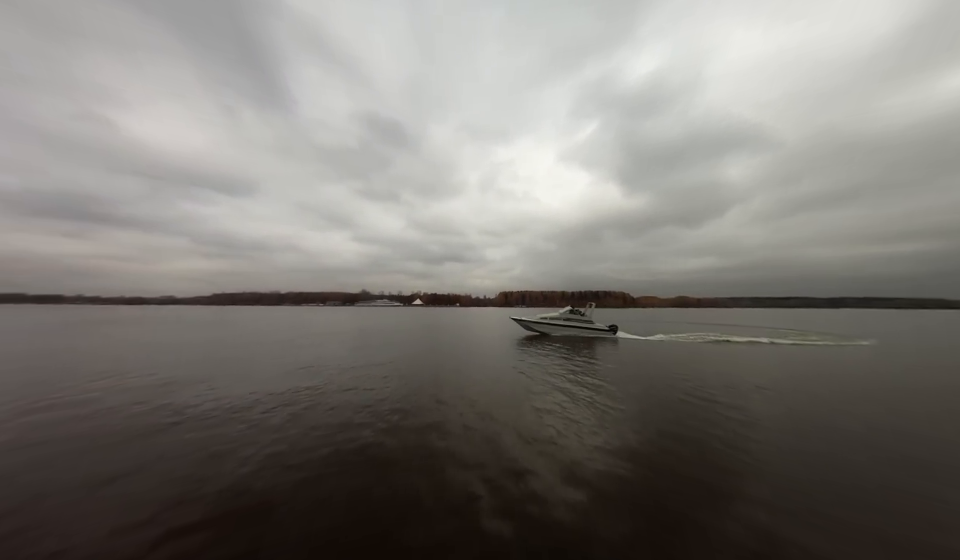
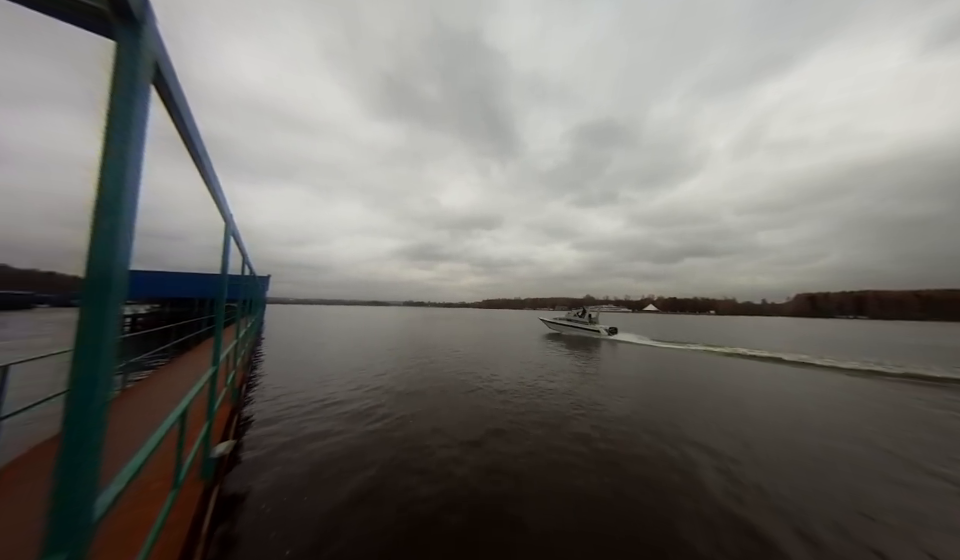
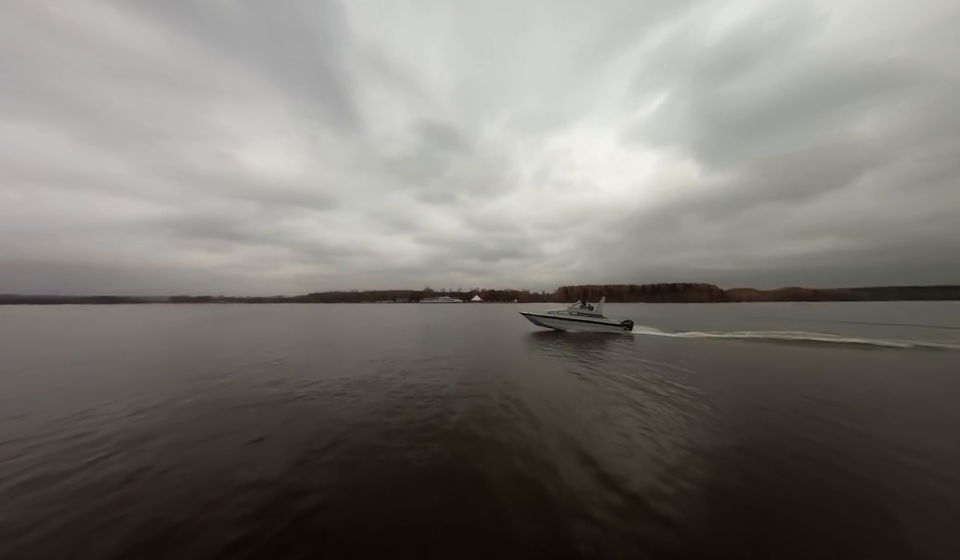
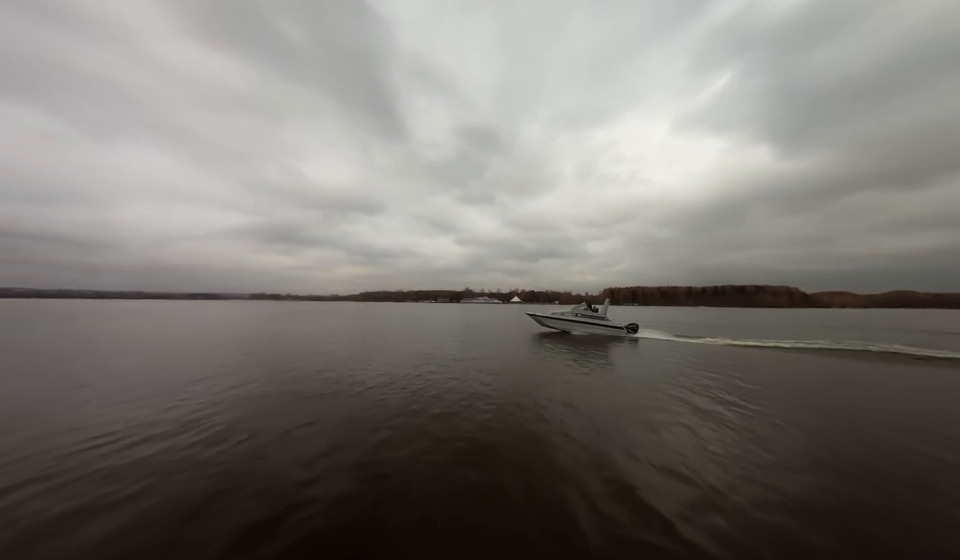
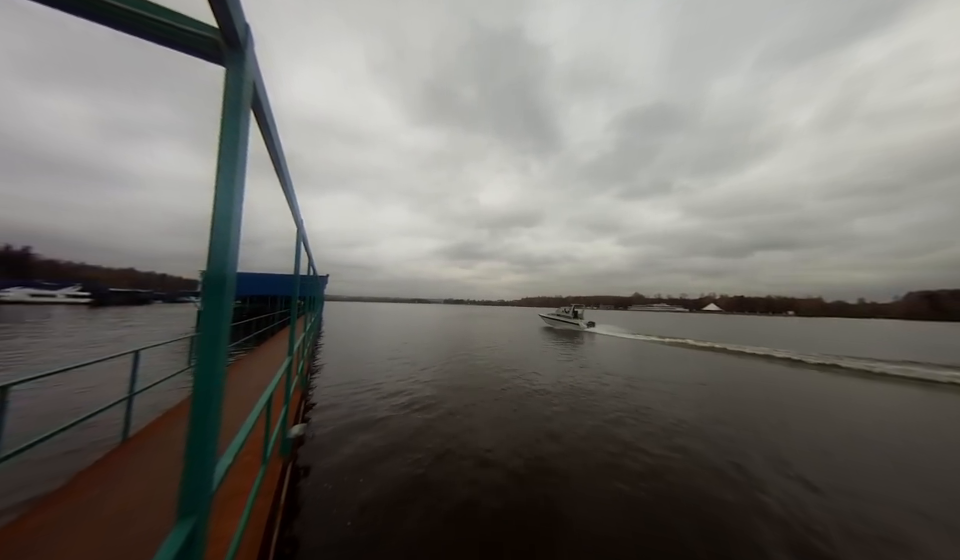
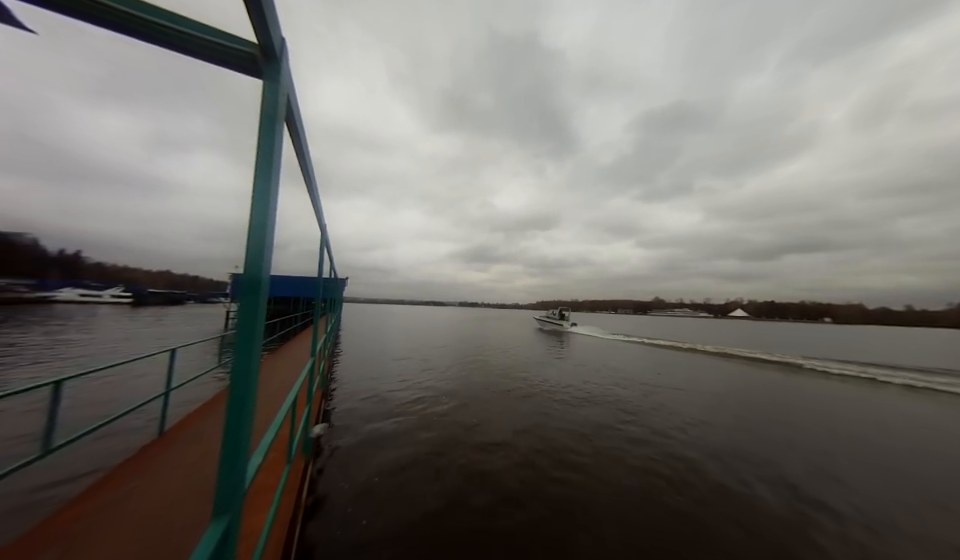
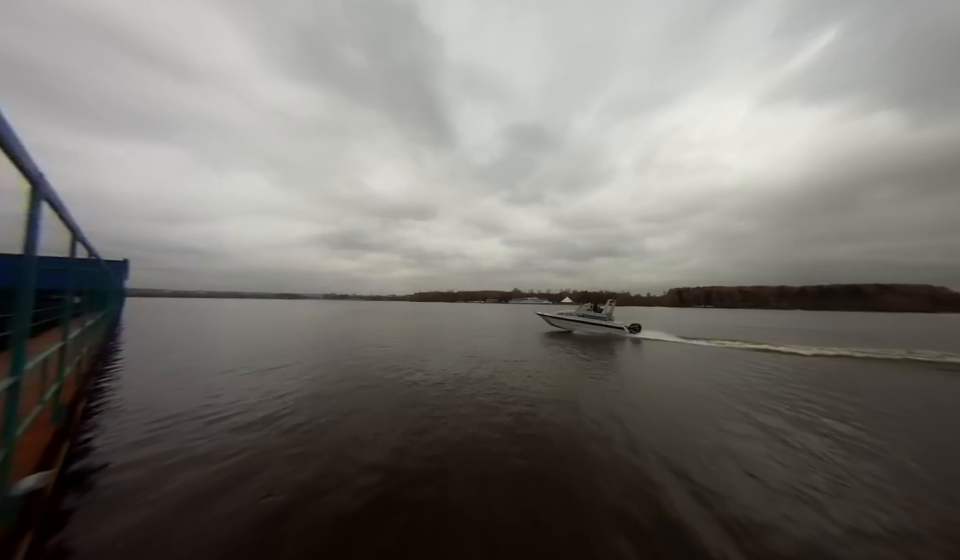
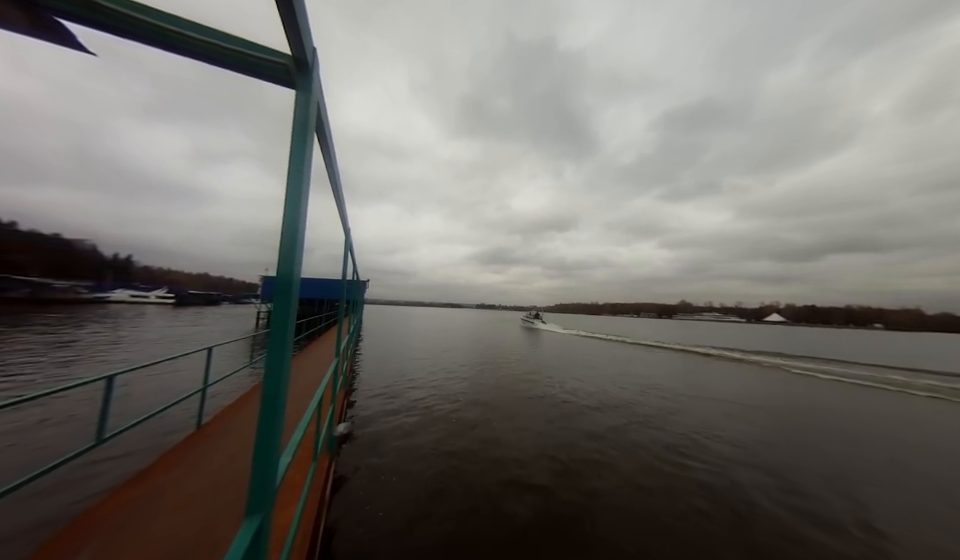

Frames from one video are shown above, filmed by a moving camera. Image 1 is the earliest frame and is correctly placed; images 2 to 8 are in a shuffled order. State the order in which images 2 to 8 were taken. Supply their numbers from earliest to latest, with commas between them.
3, 4, 7, 2, 5, 6, 8
